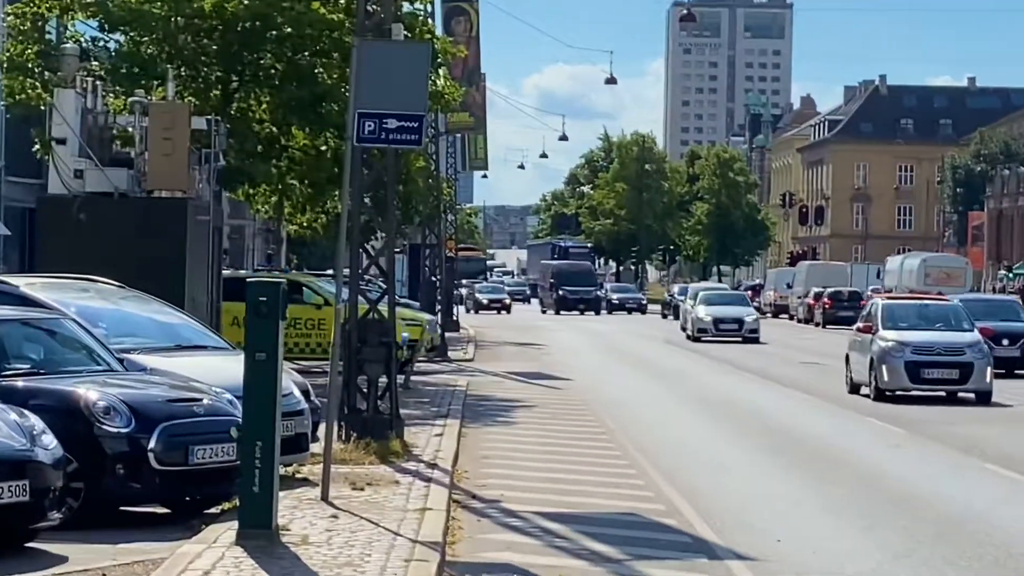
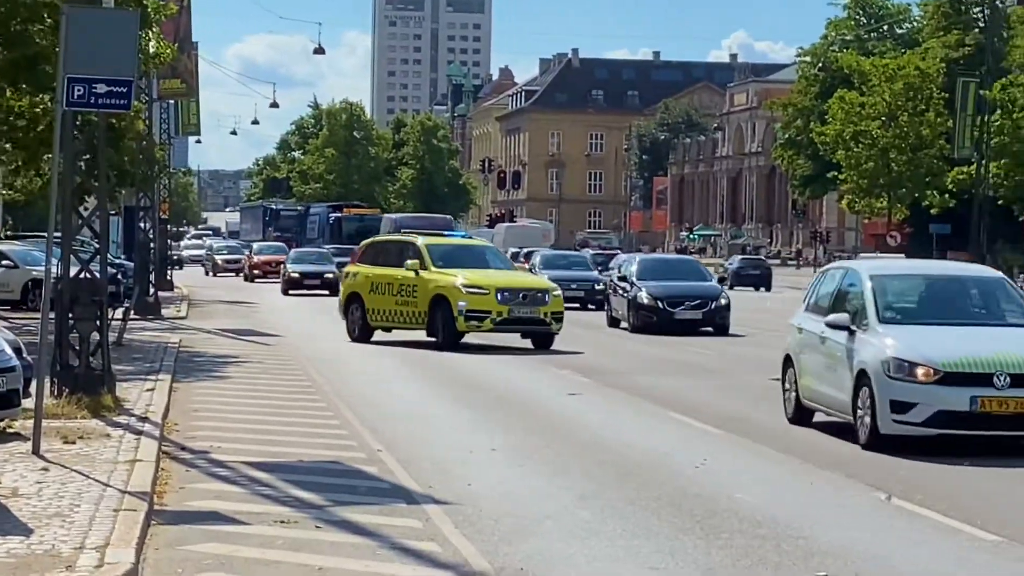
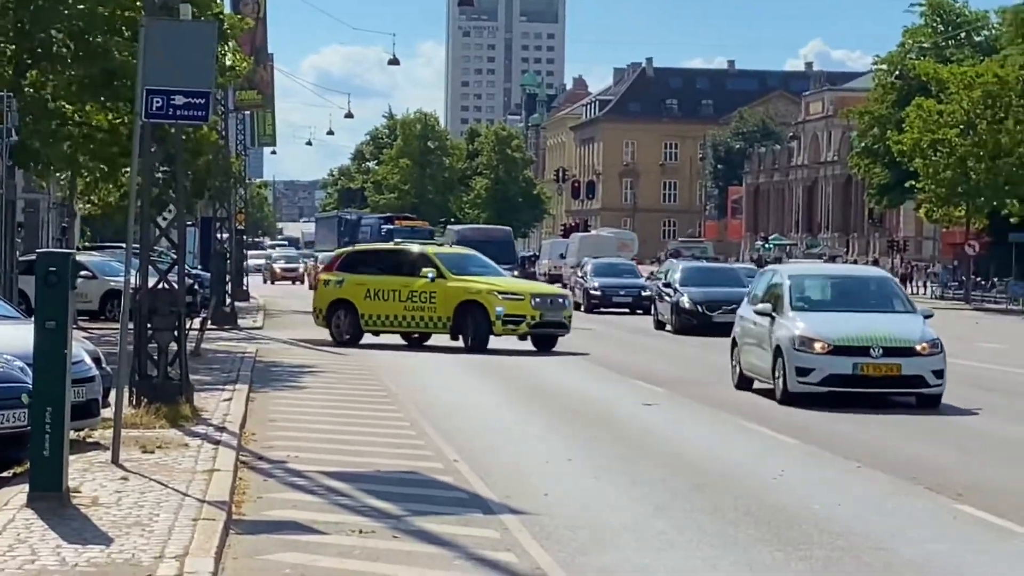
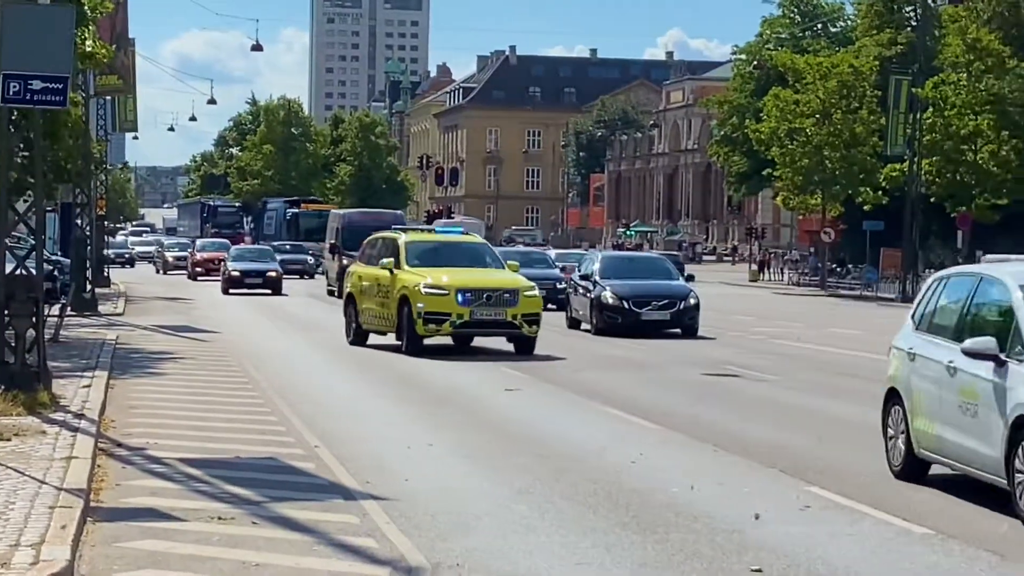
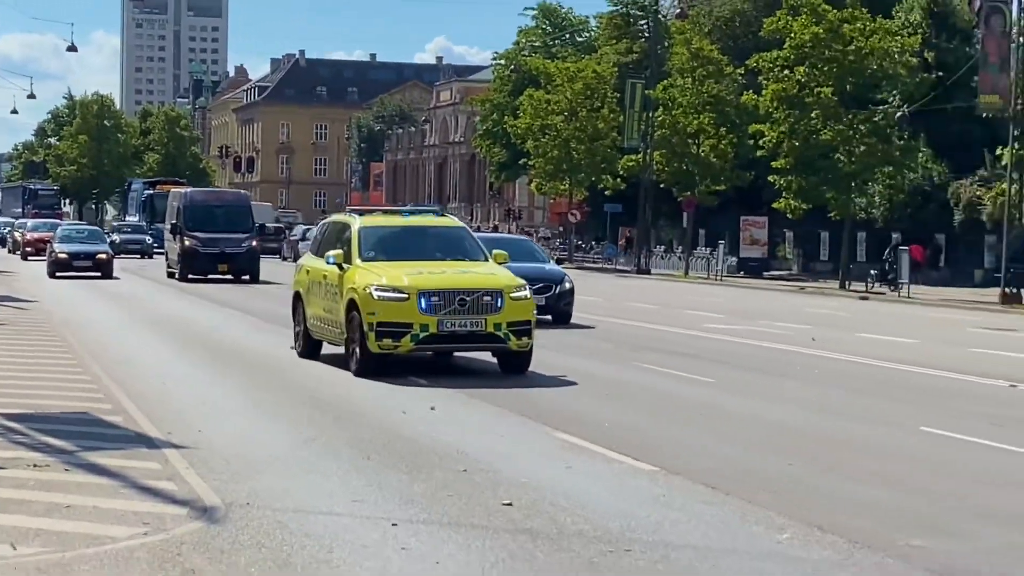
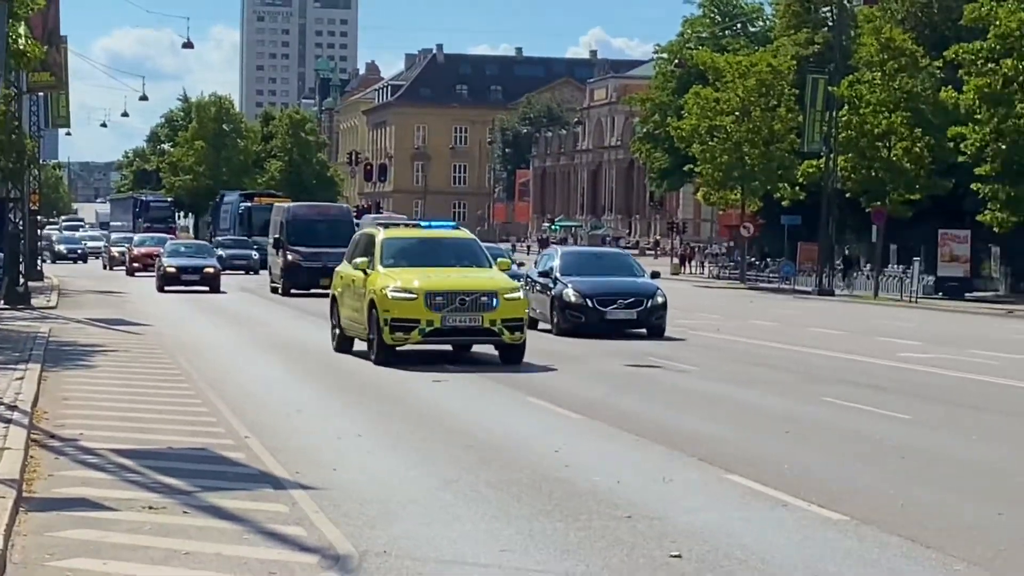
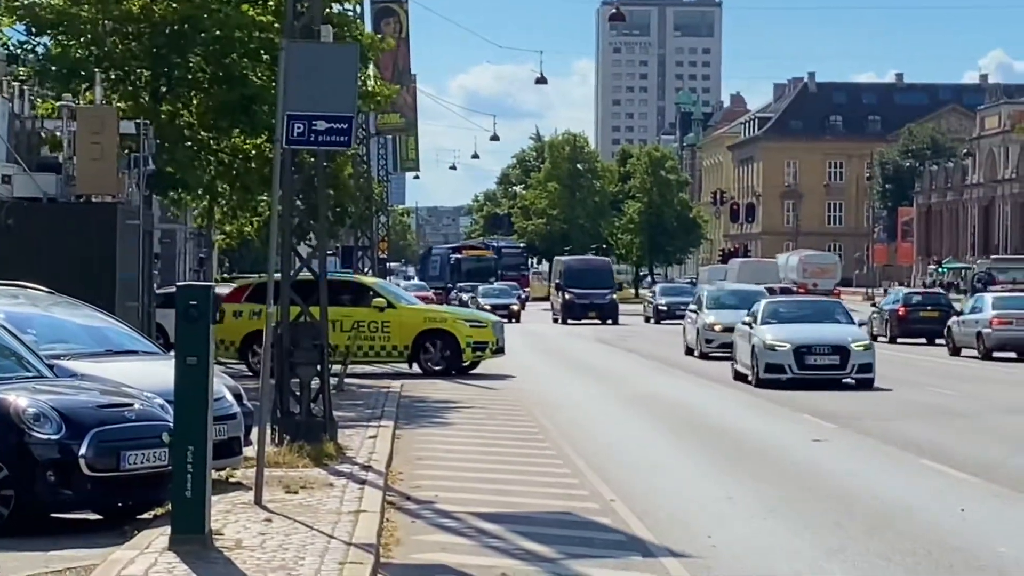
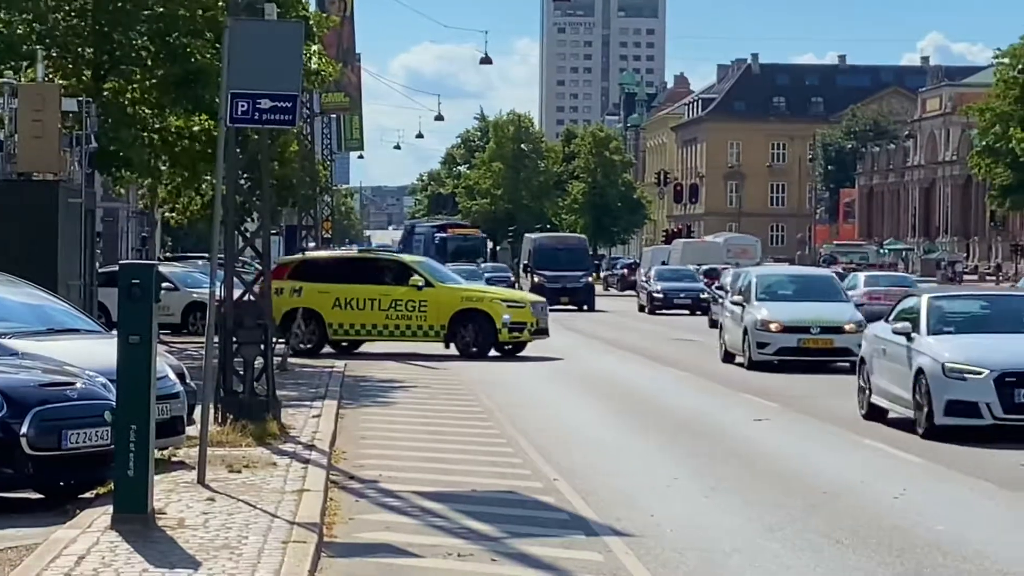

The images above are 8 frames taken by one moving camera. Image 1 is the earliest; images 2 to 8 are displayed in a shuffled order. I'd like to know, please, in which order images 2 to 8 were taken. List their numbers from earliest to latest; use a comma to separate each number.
7, 8, 3, 2, 4, 6, 5
